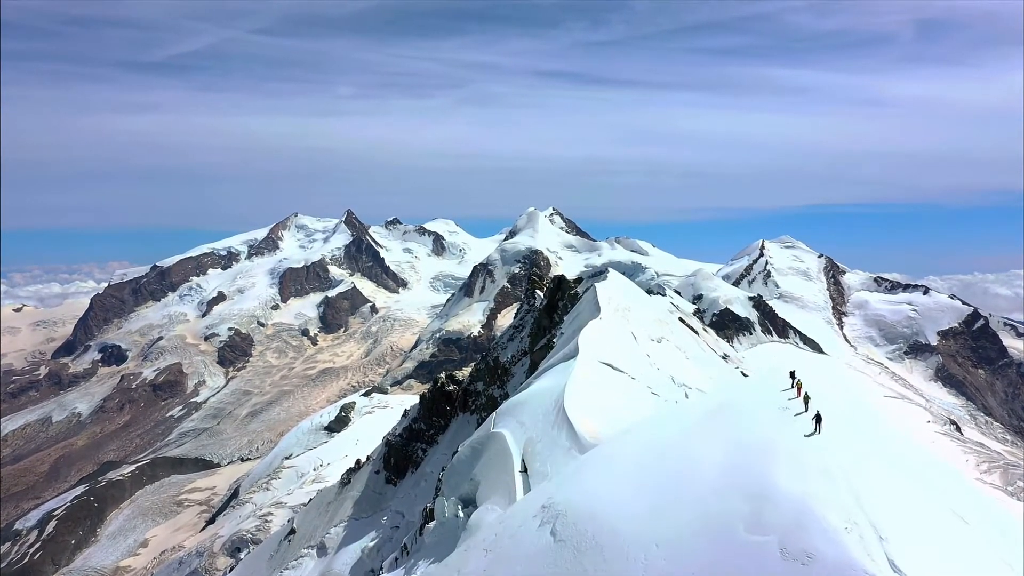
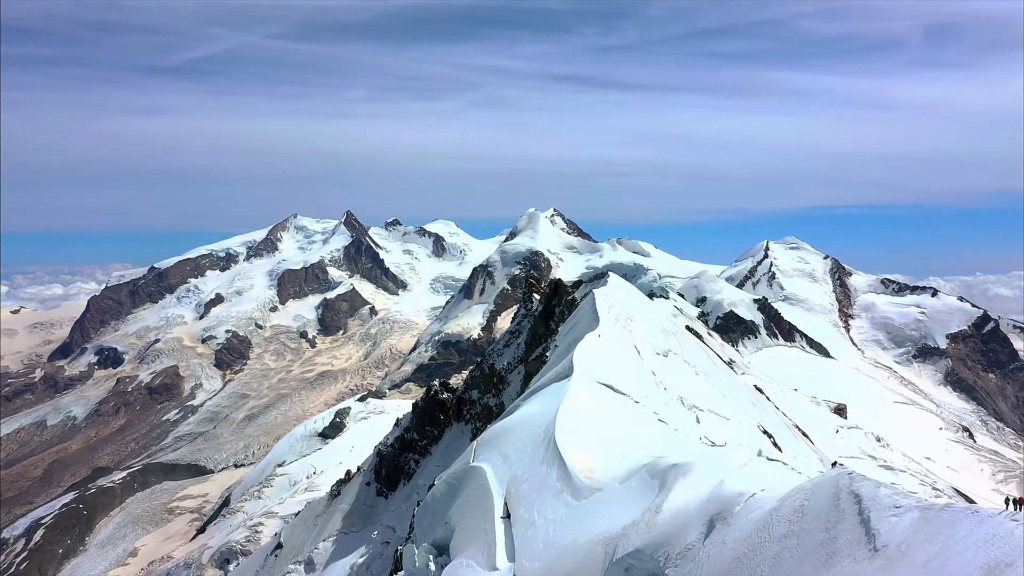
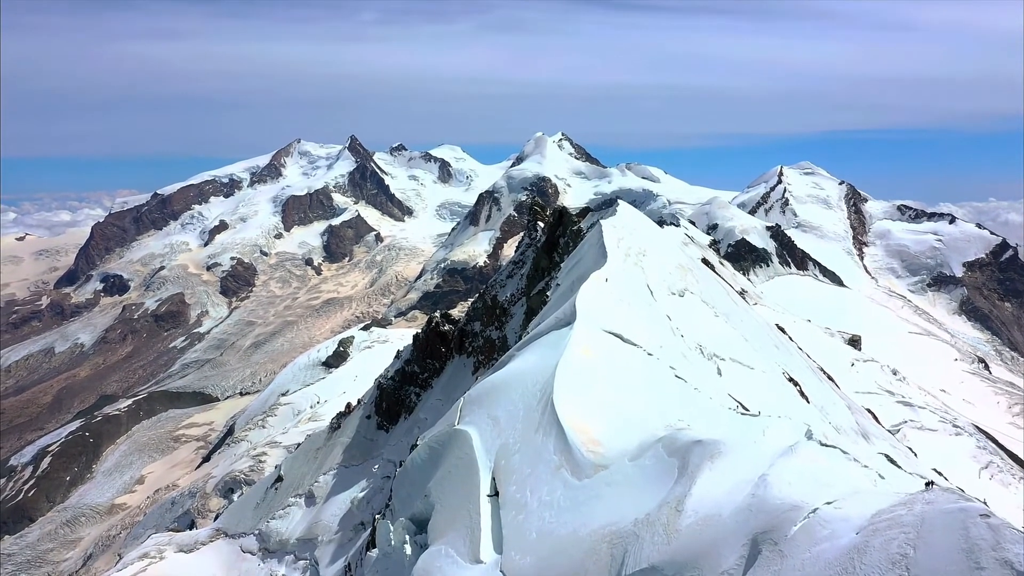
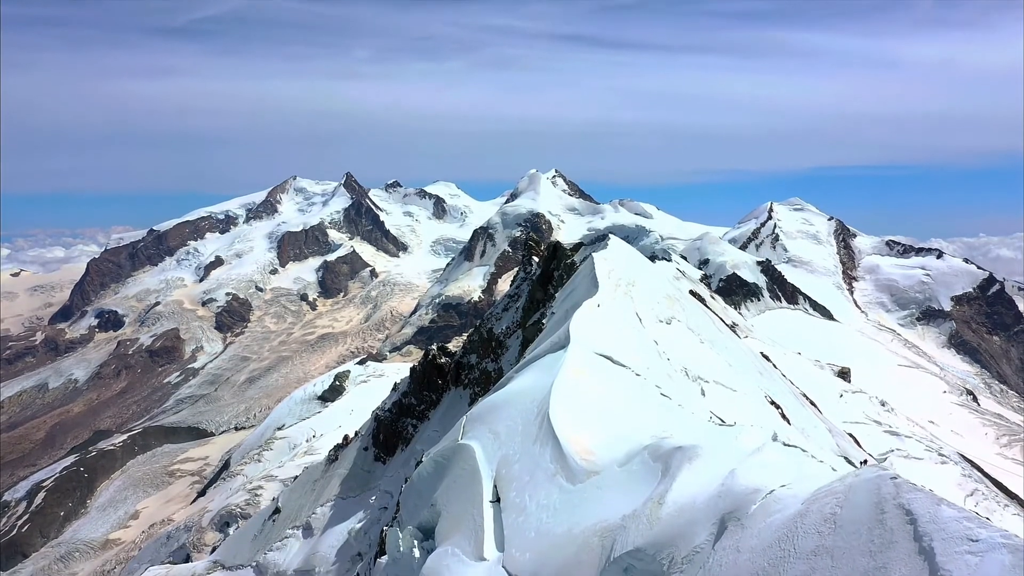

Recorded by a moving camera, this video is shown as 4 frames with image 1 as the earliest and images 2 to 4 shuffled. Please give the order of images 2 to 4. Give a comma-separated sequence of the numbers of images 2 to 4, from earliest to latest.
2, 4, 3
